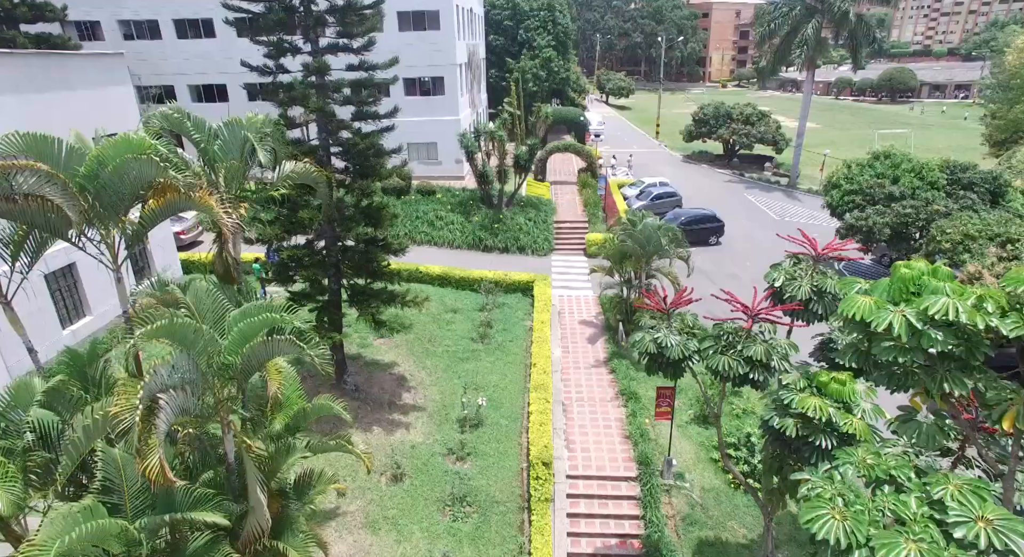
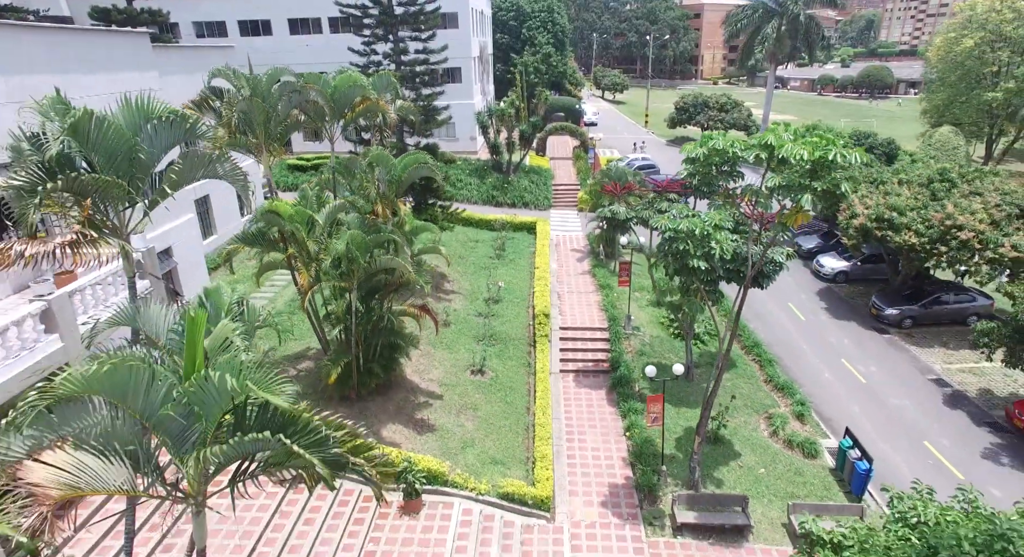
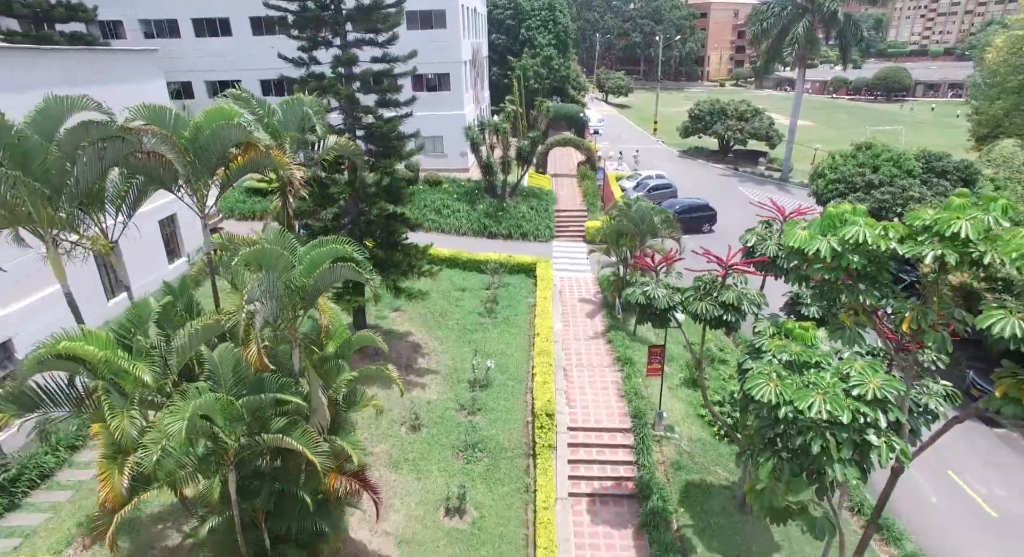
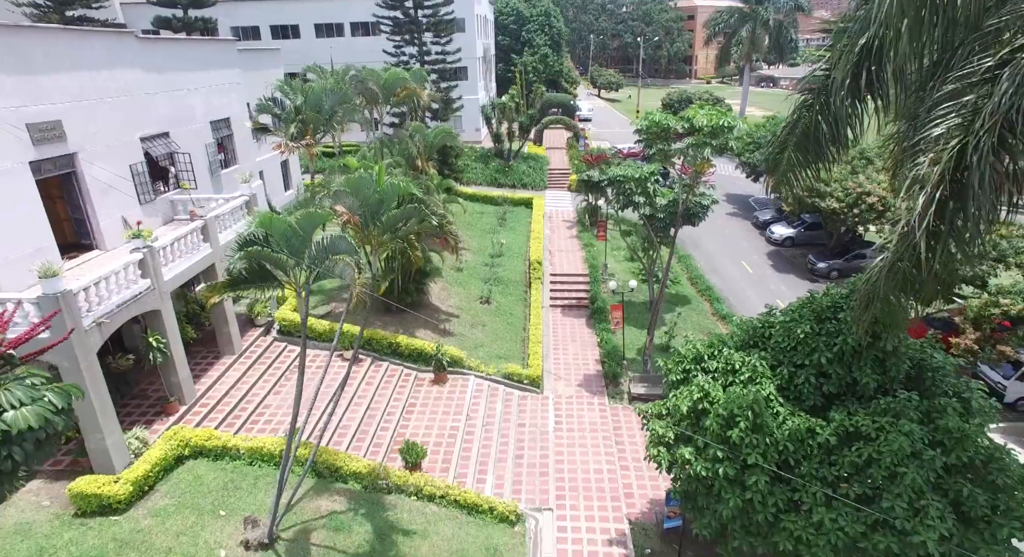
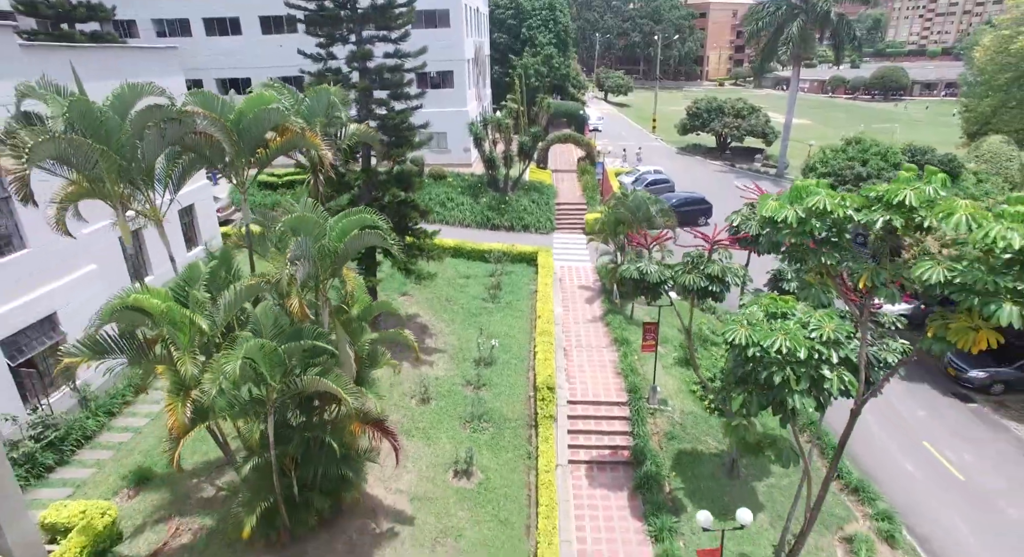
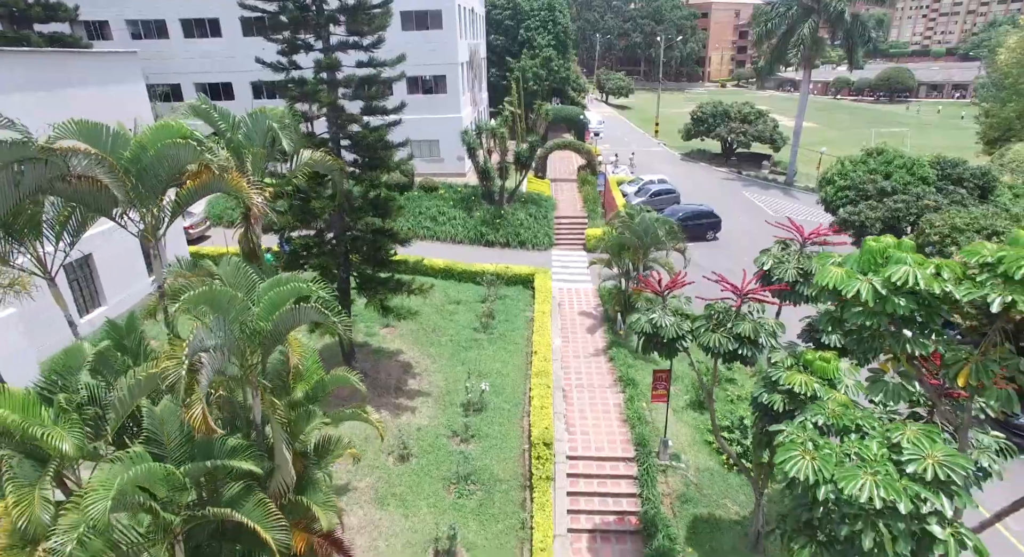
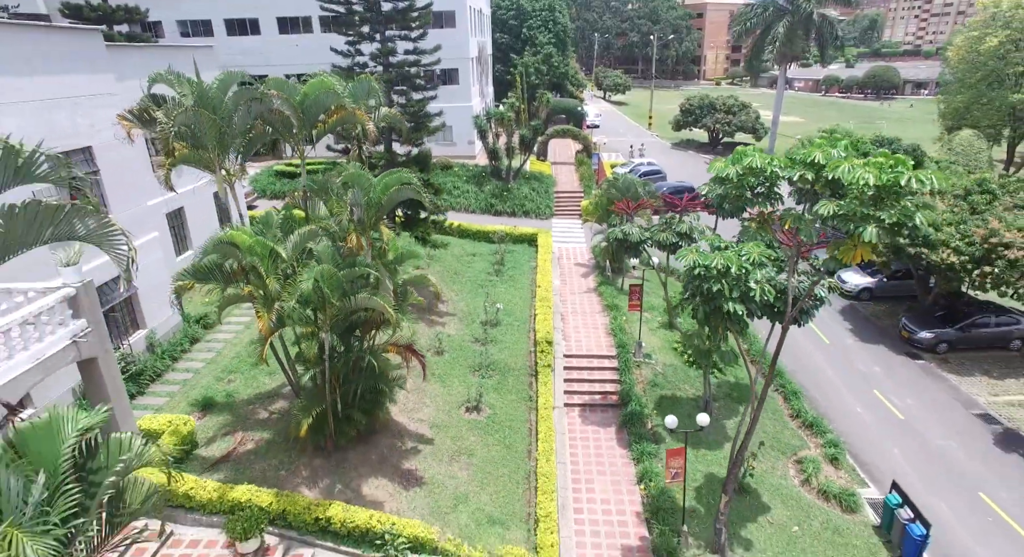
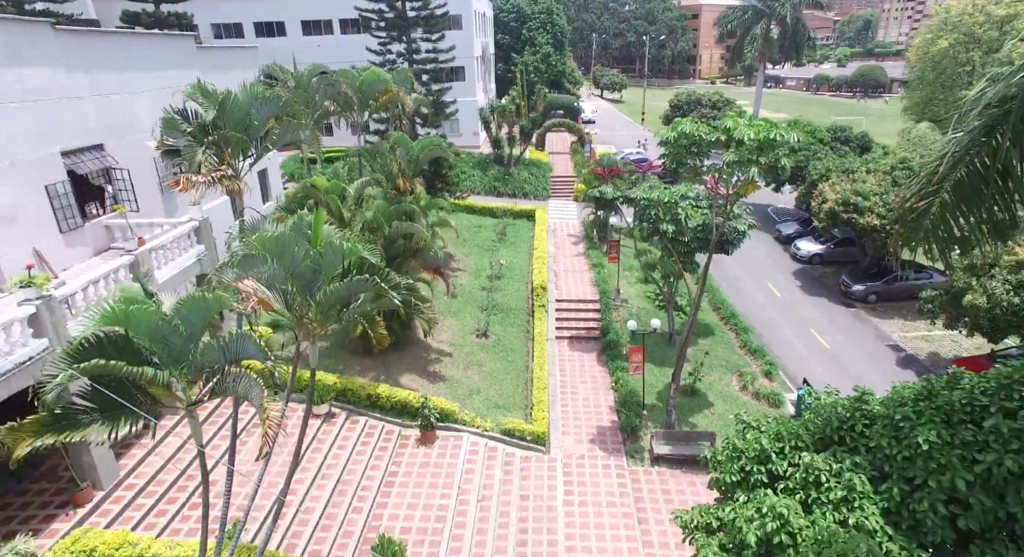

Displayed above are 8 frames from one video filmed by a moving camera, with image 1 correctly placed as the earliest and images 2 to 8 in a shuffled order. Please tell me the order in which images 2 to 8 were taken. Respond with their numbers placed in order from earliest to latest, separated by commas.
6, 3, 5, 7, 2, 8, 4
